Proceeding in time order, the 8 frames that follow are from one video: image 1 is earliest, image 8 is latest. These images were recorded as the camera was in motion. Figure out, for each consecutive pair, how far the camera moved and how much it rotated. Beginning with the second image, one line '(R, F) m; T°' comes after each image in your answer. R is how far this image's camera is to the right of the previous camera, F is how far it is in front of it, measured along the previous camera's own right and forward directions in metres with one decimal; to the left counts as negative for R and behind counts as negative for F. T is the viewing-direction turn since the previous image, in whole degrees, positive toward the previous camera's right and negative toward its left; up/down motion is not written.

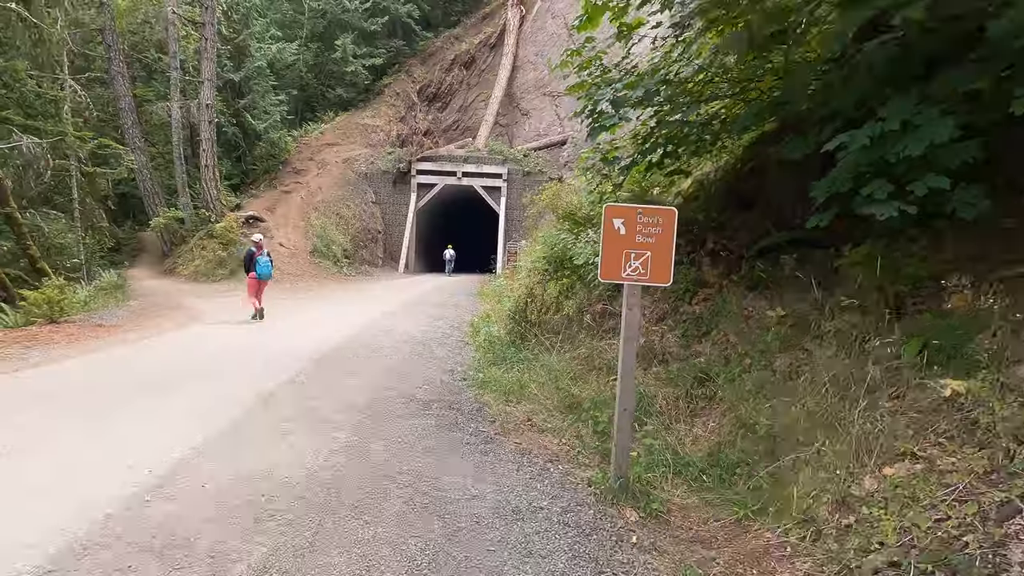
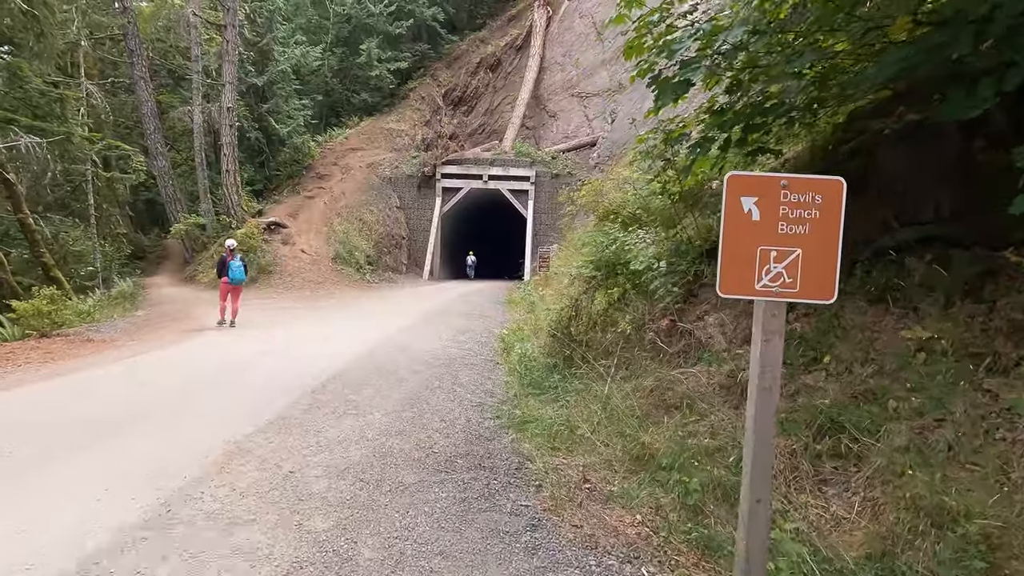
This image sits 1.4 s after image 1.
(-0.2, +1.4) m; -3°
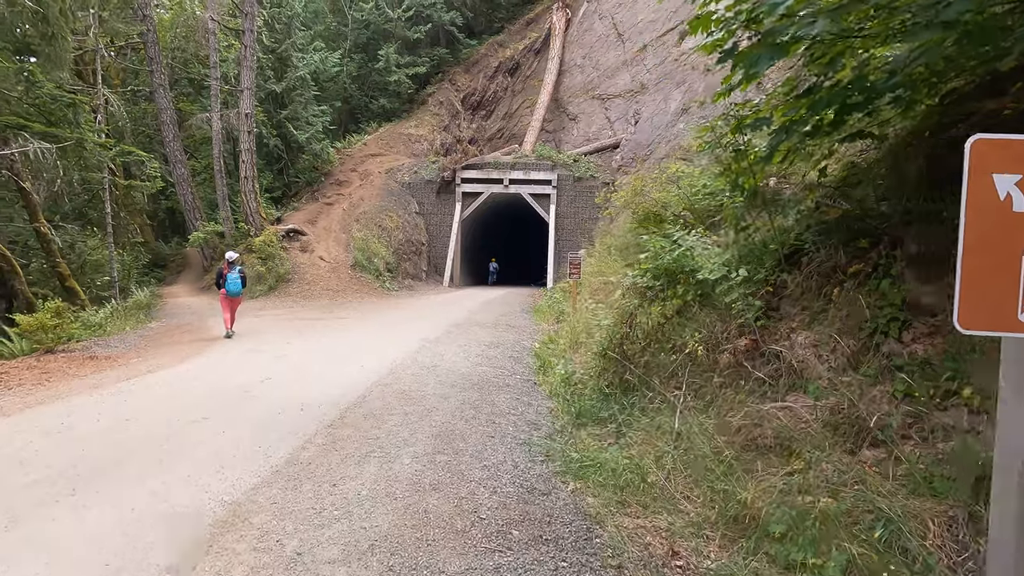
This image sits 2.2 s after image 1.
(-0.3, +0.8) m; -2°
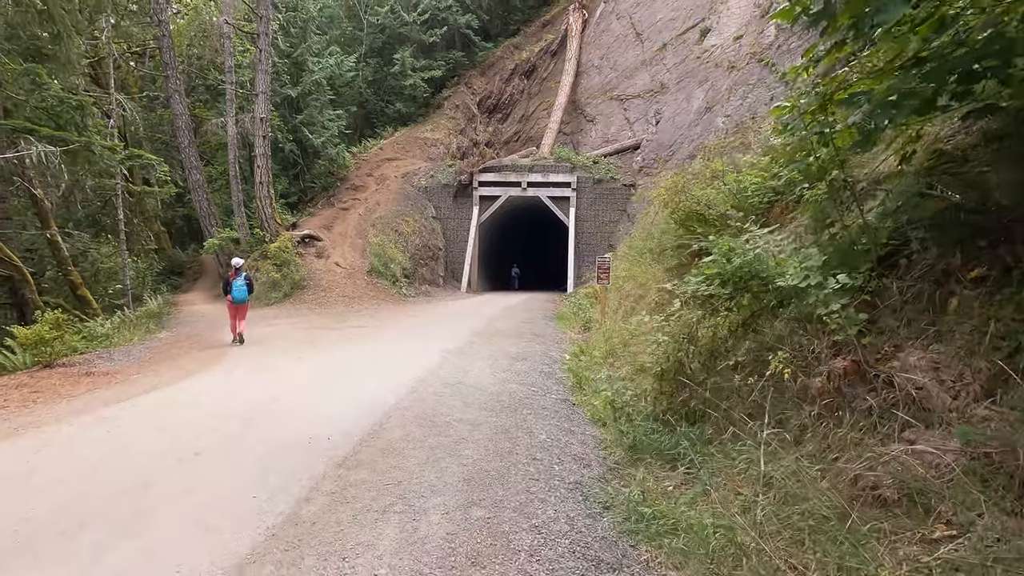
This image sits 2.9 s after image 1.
(-0.2, +0.8) m; -2°
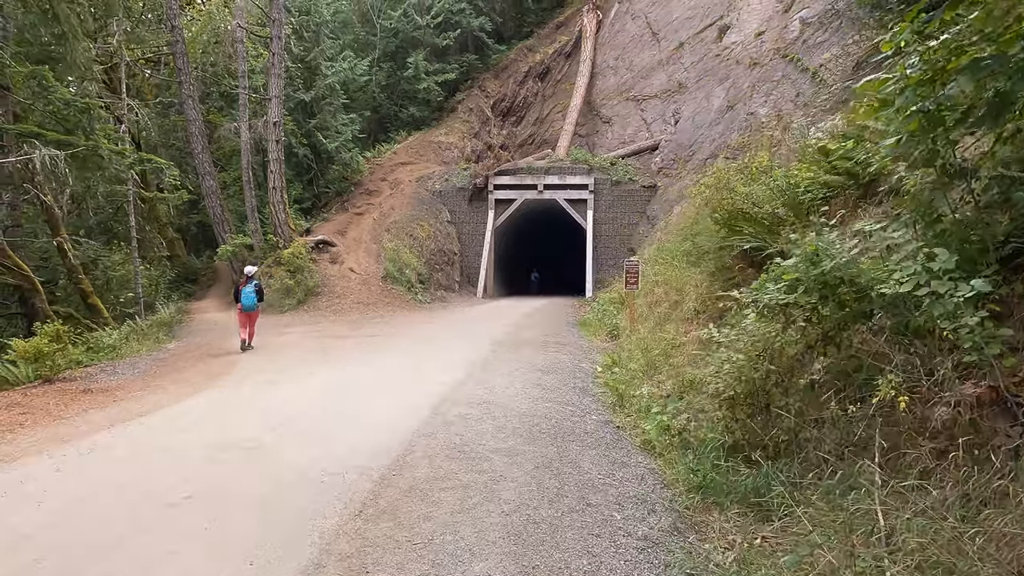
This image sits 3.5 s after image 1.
(-0.2, +0.7) m; -1°
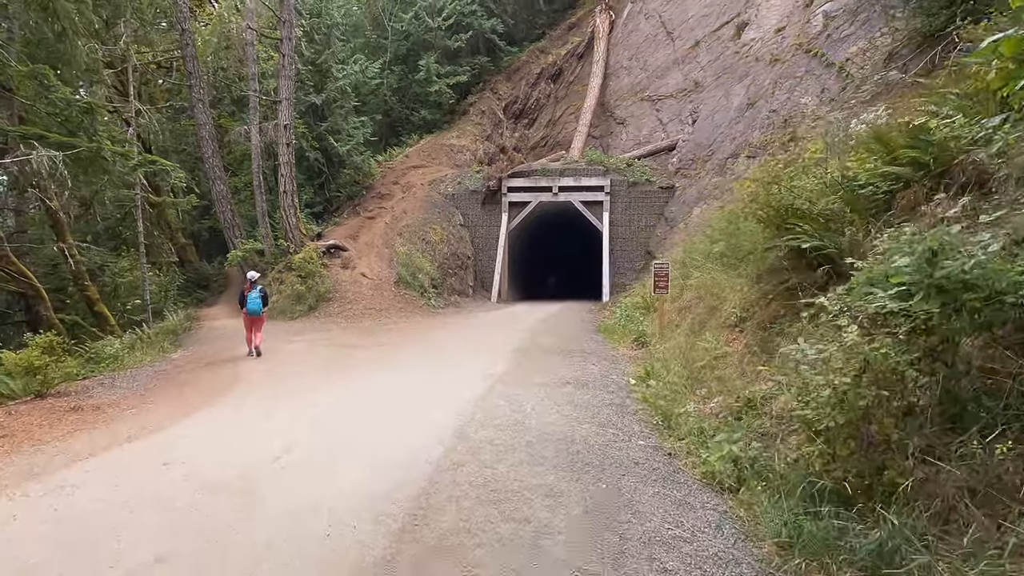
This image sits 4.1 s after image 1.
(-0.2, +0.7) m; -1°
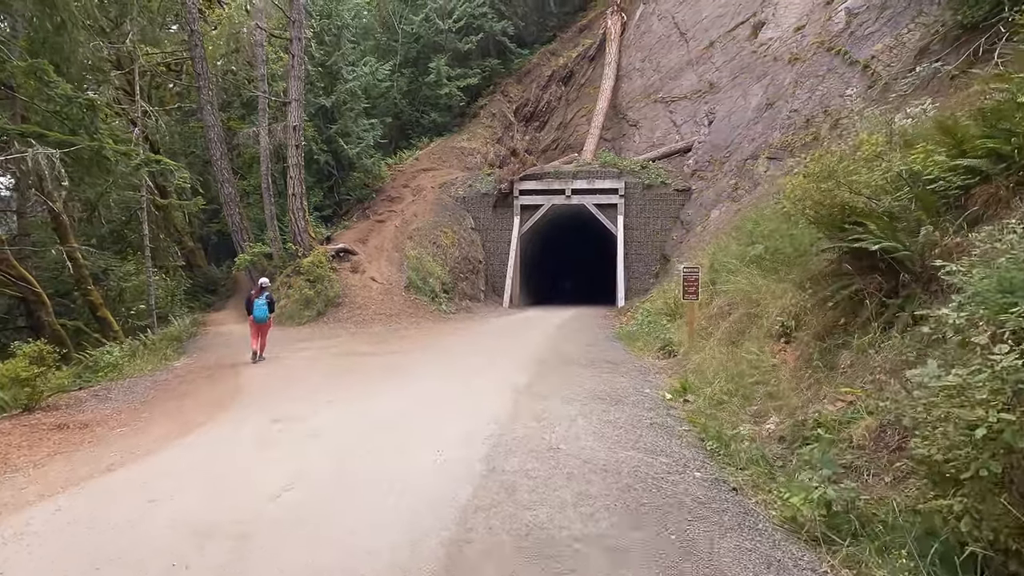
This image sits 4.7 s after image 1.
(-0.2, +0.6) m; -1°
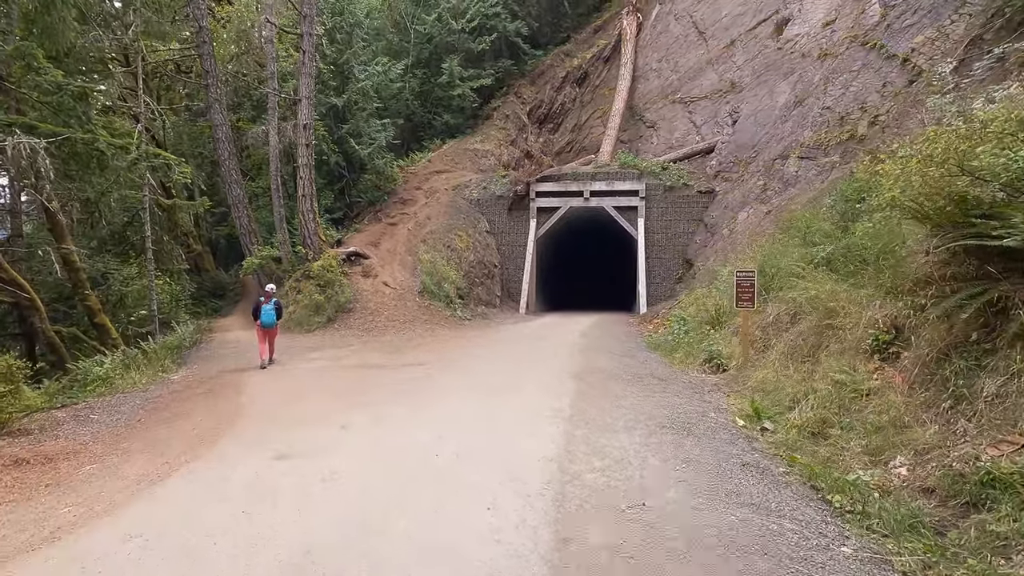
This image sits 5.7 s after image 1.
(-0.4, +1.1) m; -1°
